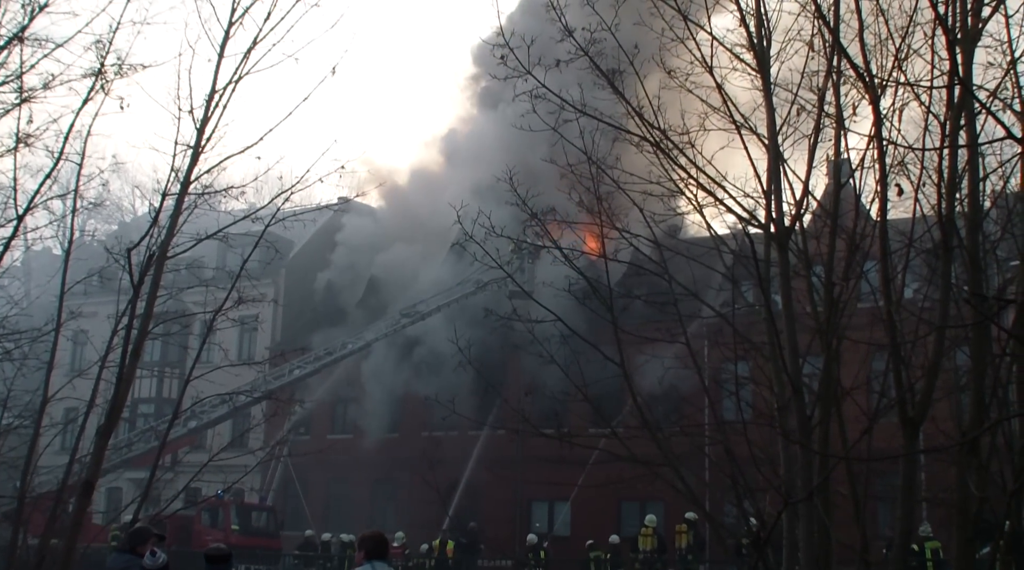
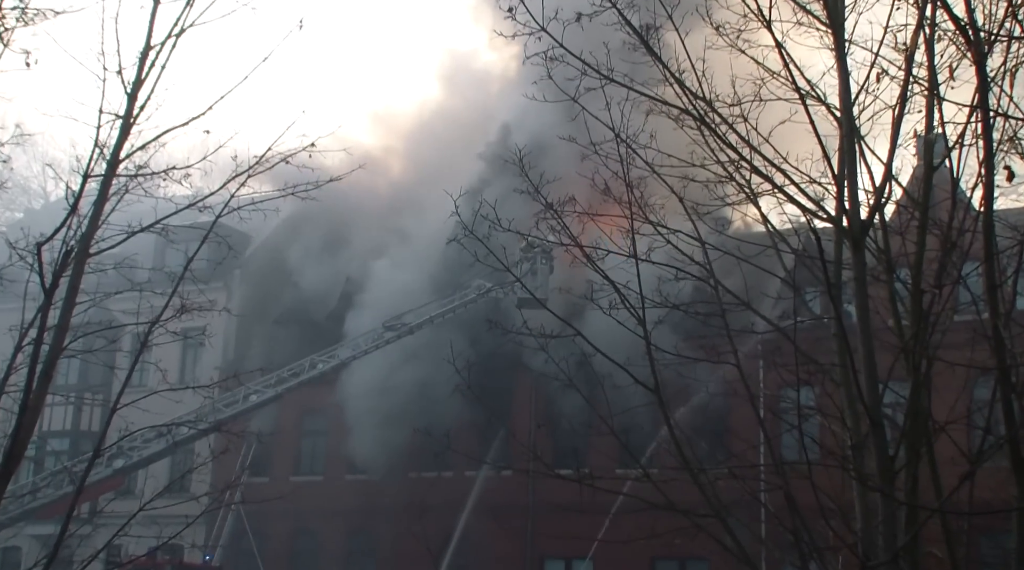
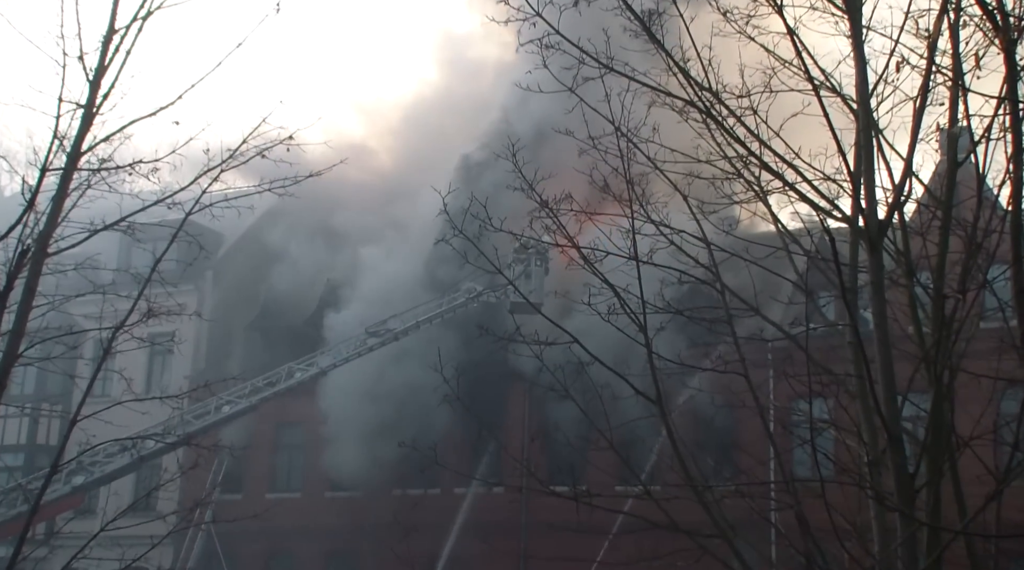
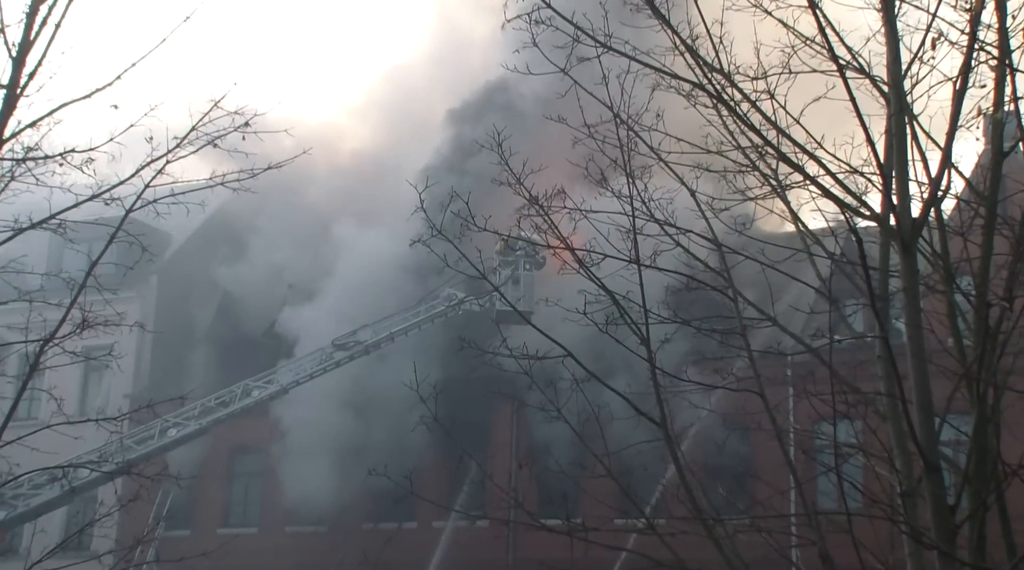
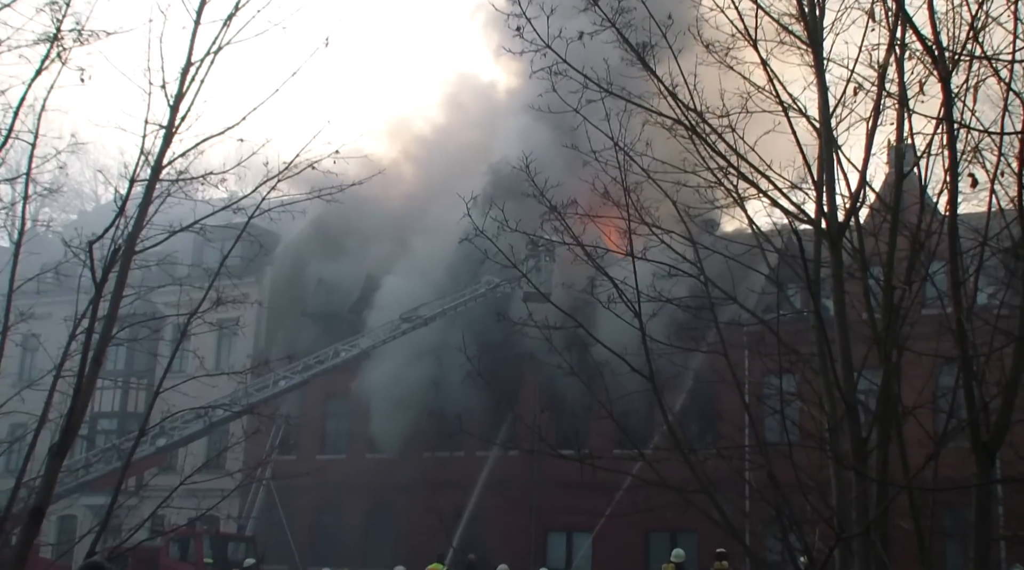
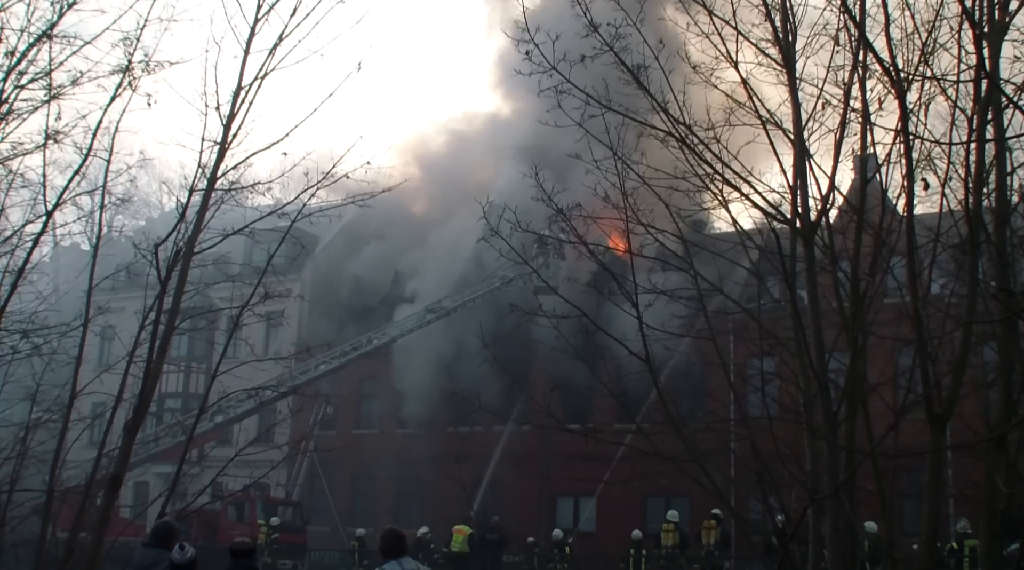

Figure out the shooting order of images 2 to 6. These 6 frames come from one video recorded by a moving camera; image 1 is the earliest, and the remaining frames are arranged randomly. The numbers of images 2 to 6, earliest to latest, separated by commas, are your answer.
6, 5, 2, 3, 4
